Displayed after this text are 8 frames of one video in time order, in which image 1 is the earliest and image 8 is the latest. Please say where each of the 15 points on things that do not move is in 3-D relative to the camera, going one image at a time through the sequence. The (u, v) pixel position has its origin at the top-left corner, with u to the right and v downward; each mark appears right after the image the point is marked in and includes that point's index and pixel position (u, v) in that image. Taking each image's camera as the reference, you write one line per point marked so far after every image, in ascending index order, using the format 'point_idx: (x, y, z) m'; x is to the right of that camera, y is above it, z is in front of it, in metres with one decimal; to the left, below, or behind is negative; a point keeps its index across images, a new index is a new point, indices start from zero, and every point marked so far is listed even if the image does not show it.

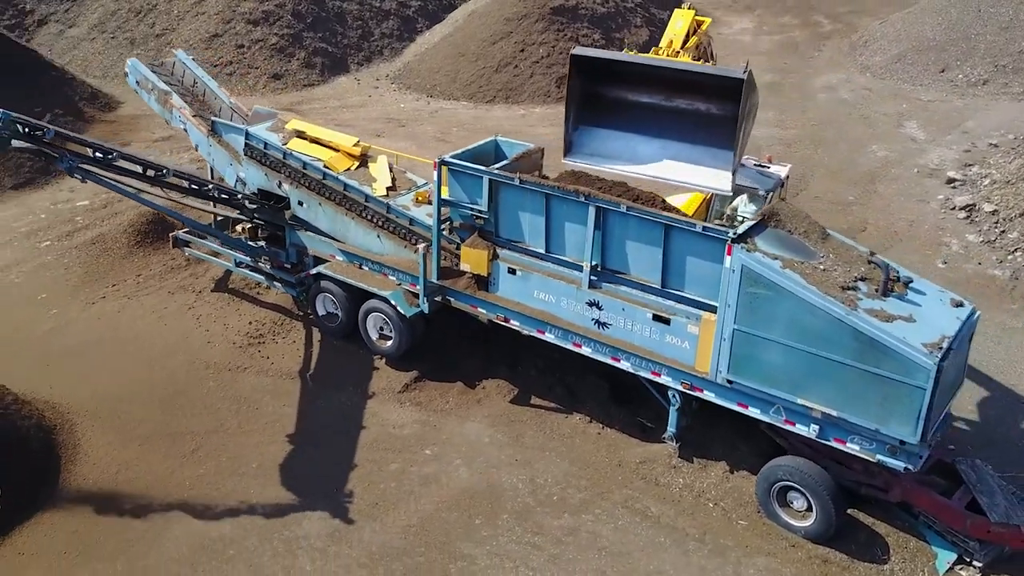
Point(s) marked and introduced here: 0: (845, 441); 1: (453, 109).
0: (+2.5, -1.1, +6.9) m
1: (-1.3, +3.7, +19.1) m
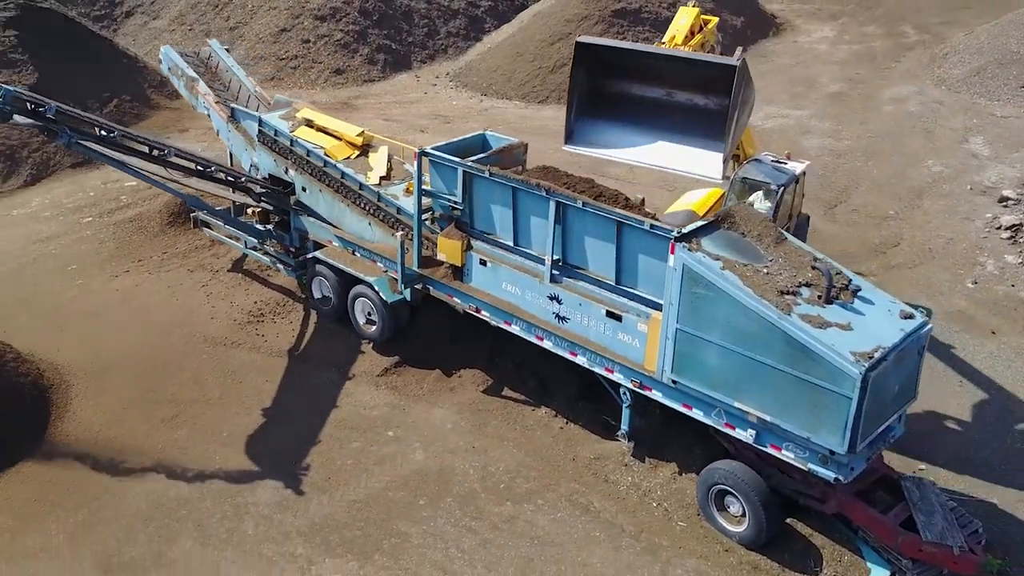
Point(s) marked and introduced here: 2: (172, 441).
0: (+2.0, -1.2, +6.8) m
1: (-0.3, +3.7, +19.4) m
2: (-3.1, -1.4, +8.5) m
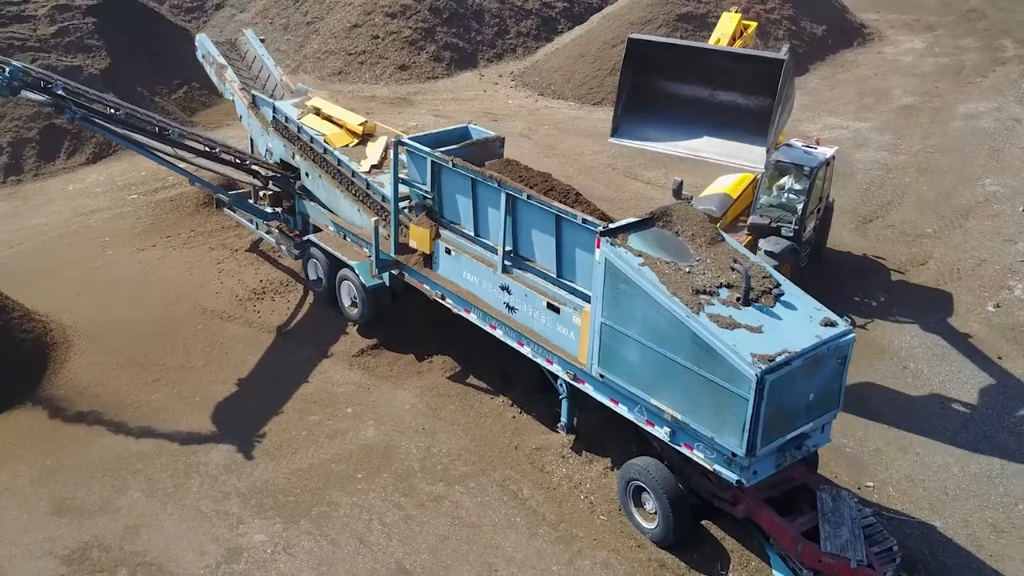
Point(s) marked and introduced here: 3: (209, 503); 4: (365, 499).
0: (+1.3, -1.2, +6.8) m
1: (+0.8, +3.8, +19.6) m
2: (-3.5, -1.1, +9.1) m
3: (-2.5, -1.8, +7.7) m
4: (-1.2, -1.7, +7.8) m
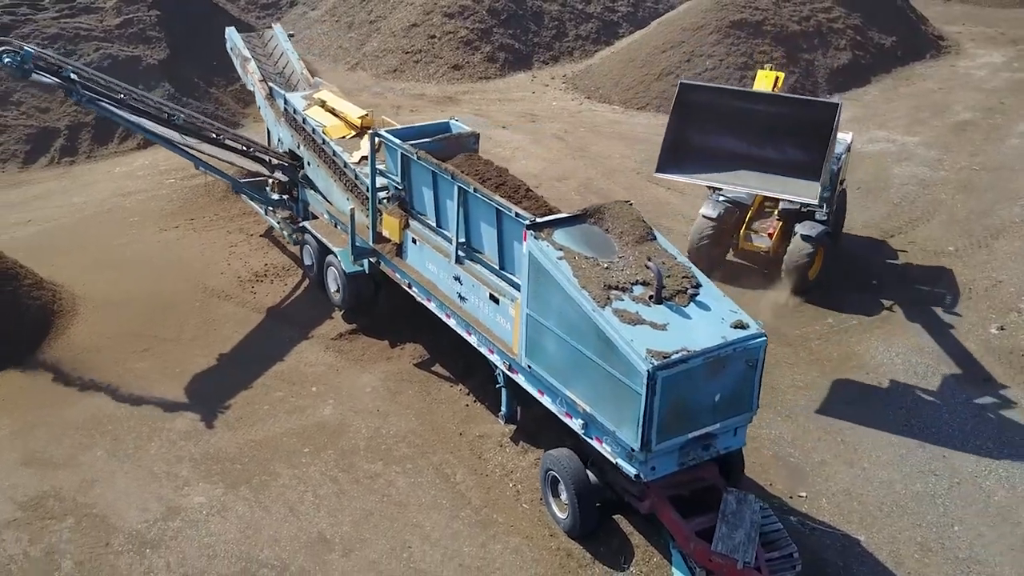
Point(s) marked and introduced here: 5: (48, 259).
0: (+0.6, -1.1, +7.0) m
1: (+1.7, +3.7, +19.7) m
2: (-3.9, -0.8, +9.7) m
3: (-3.1, -1.5, +8.2) m
4: (-1.8, -1.6, +8.1) m
5: (-6.0, +0.4, +12.3) m
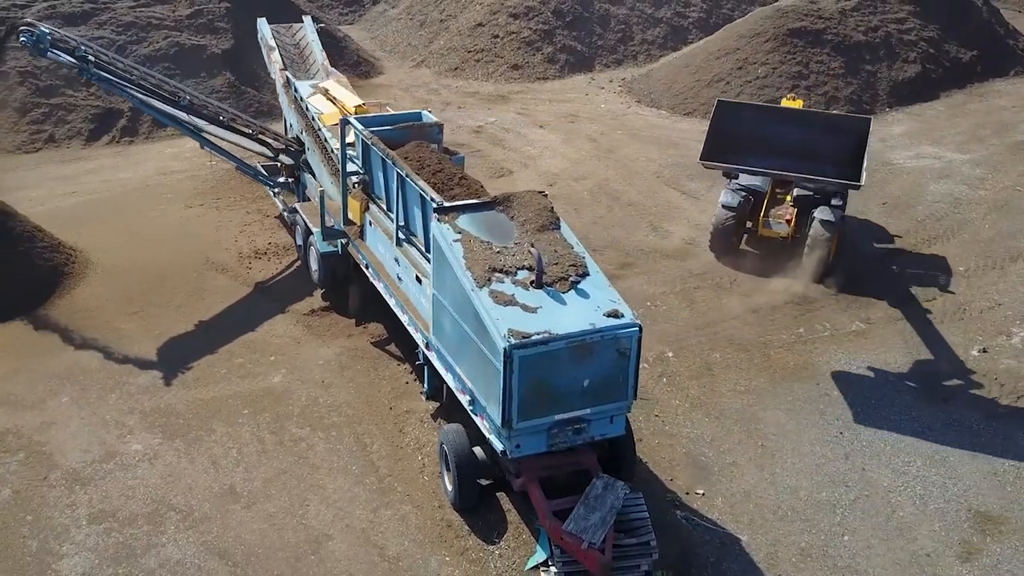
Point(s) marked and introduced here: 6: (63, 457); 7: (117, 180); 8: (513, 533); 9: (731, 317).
0: (-0.2, -1.0, +7.2) m
1: (+2.7, +3.6, +19.7) m
2: (-4.4, -0.4, +10.5) m
3: (-3.8, -1.2, +8.9) m
4: (-2.5, -1.3, +8.7) m
5: (-6.1, +0.9, +13.3) m
6: (-4.0, -1.5, +8.3) m
7: (-6.4, +1.8, +15.3) m
8: (0.0, -1.9, +7.3) m
9: (+2.6, -0.3, +11.1) m
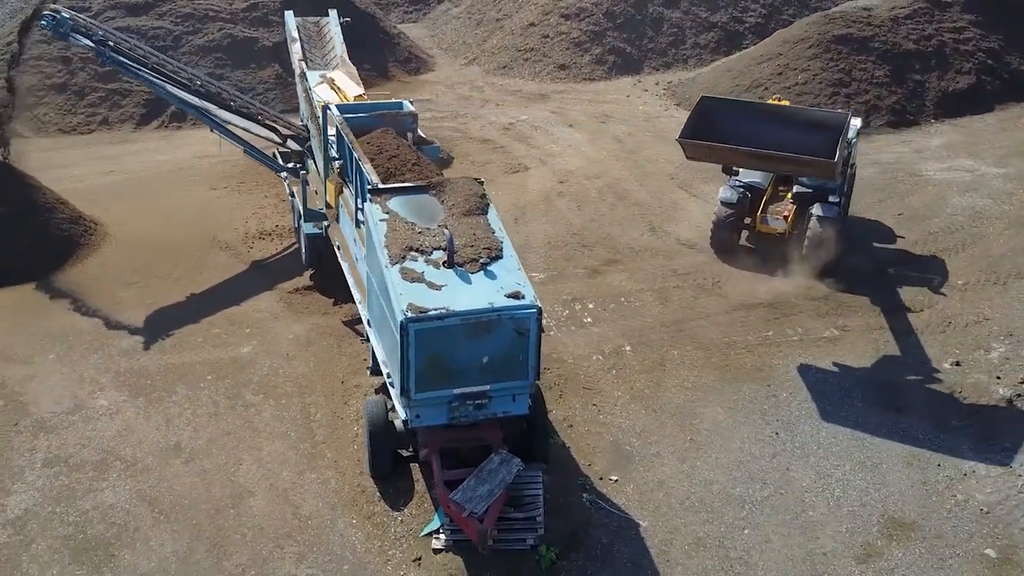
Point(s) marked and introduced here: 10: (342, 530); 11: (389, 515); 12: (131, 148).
0: (-1.0, -0.8, +7.6) m
1: (+3.4, +3.6, +19.8) m
2: (-4.7, -0.1, +11.3) m
3: (-4.3, -0.9, +9.7) m
4: (-3.1, -1.0, +9.3) m
5: (-6.1, +1.3, +14.3) m
6: (-4.6, -1.1, +9.1) m
7: (-6.2, +2.2, +16.3) m
8: (-0.7, -1.7, +7.6) m
9: (+2.2, -0.3, +11.1) m
10: (-1.3, -1.9, +7.4) m
11: (-1.0, -1.8, +7.5) m
12: (-6.9, +2.5, +17.1) m
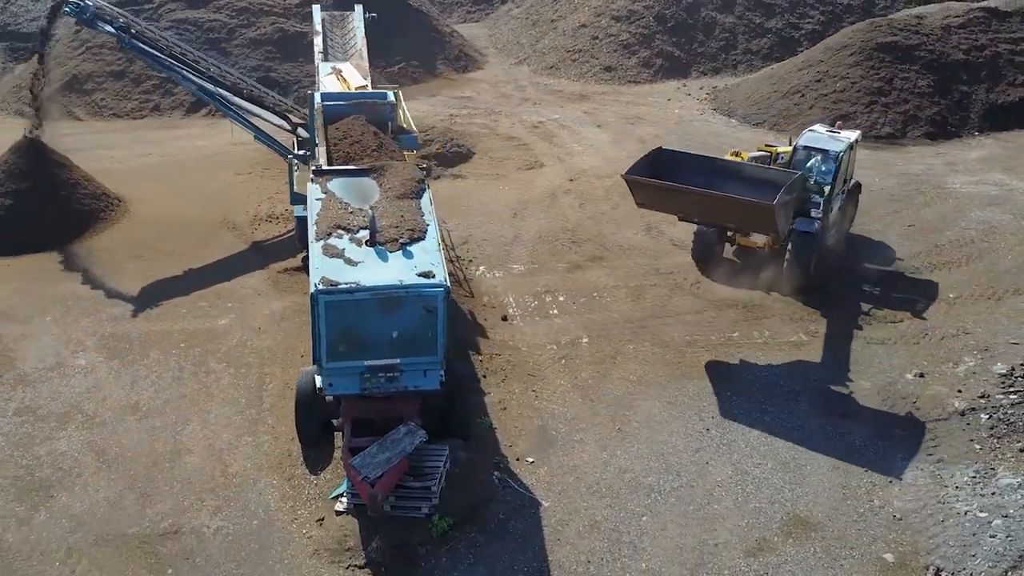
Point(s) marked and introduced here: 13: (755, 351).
0: (-1.7, -0.6, +8.1) m
1: (+4.1, +3.5, +19.7) m
2: (-5.0, +0.3, +12.1) m
3: (-4.8, -0.5, +10.4) m
4: (-3.7, -0.8, +9.9) m
5: (-6.0, +1.7, +15.2) m
6: (-5.1, -0.8, +9.9) m
7: (-5.8, +2.6, +17.2) m
8: (-1.5, -1.5, +8.0) m
9: (+1.9, -0.3, +11.2) m
10: (-2.1, -1.7, +7.9) m
11: (-1.7, -1.6, +8.0) m
12: (-6.5, +3.0, +18.1) m
13: (+2.7, -0.7, +10.5) m
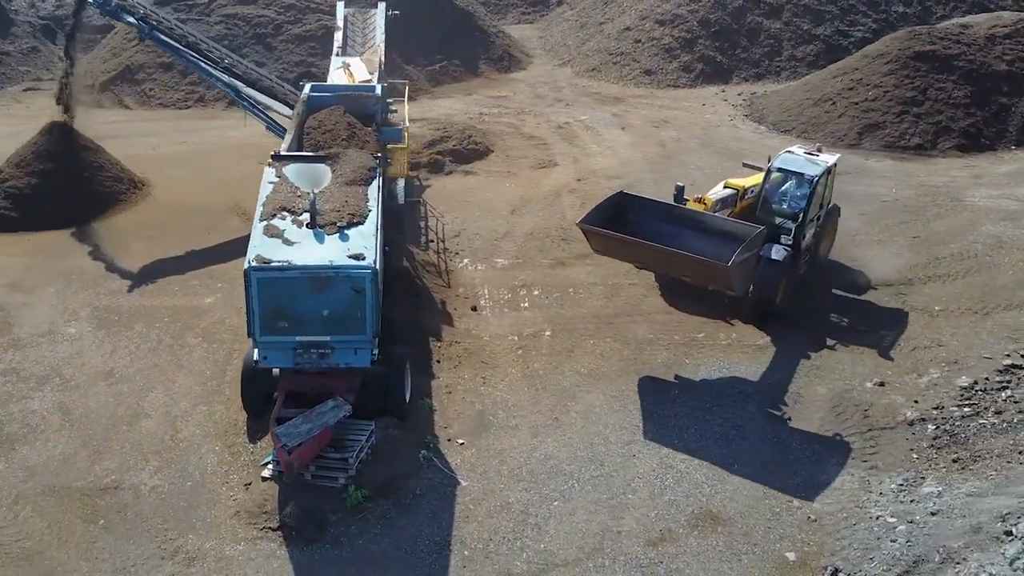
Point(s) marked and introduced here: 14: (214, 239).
0: (-2.3, -0.4, +8.5) m
1: (+4.7, +3.4, +19.6) m
2: (-5.2, +0.6, +12.8) m
3: (-5.2, -0.2, +11.2) m
4: (-4.1, -0.5, +10.6) m
5: (-5.9, +2.0, +16.0) m
6: (-5.6, -0.4, +10.6) m
7: (-5.5, +2.9, +18.0) m
8: (-2.1, -1.4, +8.5) m
9: (+1.6, -0.3, +11.4) m
10: (-2.8, -1.5, +8.4) m
11: (-2.4, -1.4, +8.5) m
12: (-6.0, +3.3, +18.9) m
13: (+2.3, -0.7, +10.6) m
14: (-4.2, +0.7, +13.1) m
